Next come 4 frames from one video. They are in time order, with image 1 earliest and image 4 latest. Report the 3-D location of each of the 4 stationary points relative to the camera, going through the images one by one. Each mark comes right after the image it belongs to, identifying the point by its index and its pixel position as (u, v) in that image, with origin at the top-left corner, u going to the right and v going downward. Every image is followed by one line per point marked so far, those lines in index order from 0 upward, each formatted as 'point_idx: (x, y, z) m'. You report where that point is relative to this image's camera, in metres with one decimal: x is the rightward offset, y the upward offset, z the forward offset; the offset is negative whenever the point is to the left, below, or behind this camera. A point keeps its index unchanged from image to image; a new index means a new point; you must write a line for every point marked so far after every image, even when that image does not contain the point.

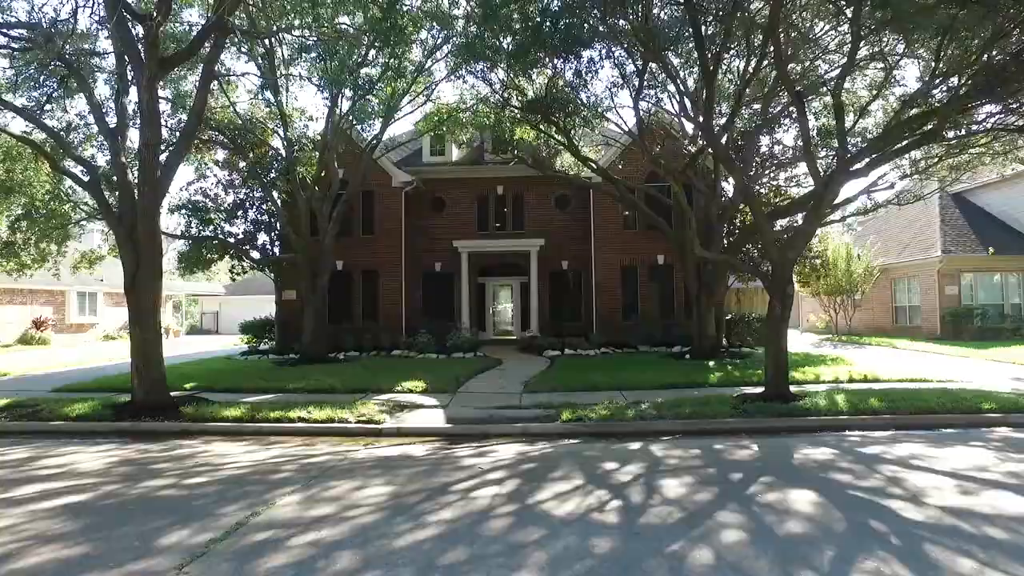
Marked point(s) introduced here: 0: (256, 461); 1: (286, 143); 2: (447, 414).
0: (-2.8, -1.9, +7.1) m
1: (-5.5, +3.6, +16.2) m
2: (-1.0, -2.0, +10.1) m
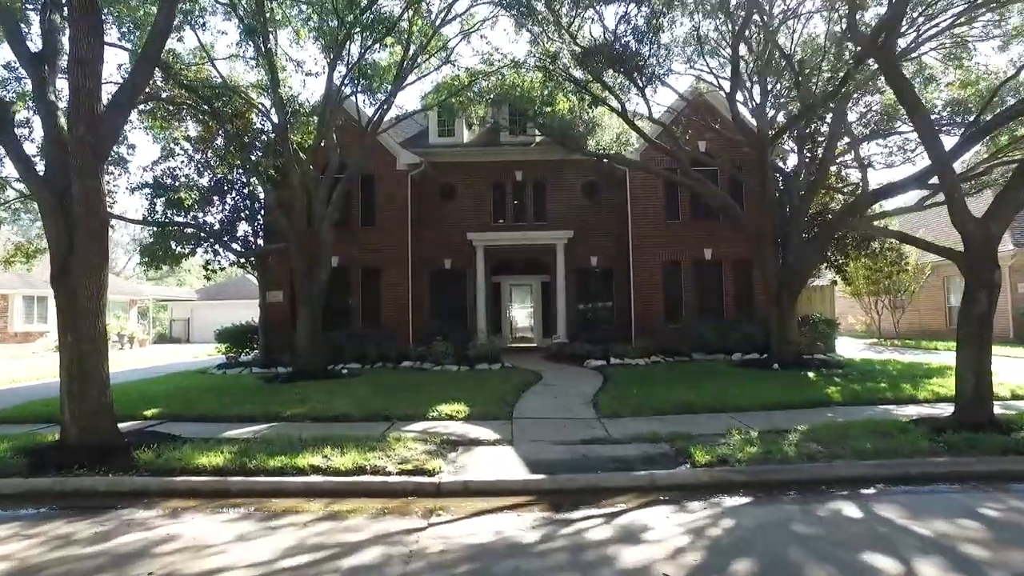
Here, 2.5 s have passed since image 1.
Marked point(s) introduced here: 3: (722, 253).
0: (-1.6, -1.7, +4.1) m
1: (-4.7, +3.7, +13.2) m
2: (+0.1, -1.8, +7.1) m
3: (+5.8, +1.0, +18.2) m
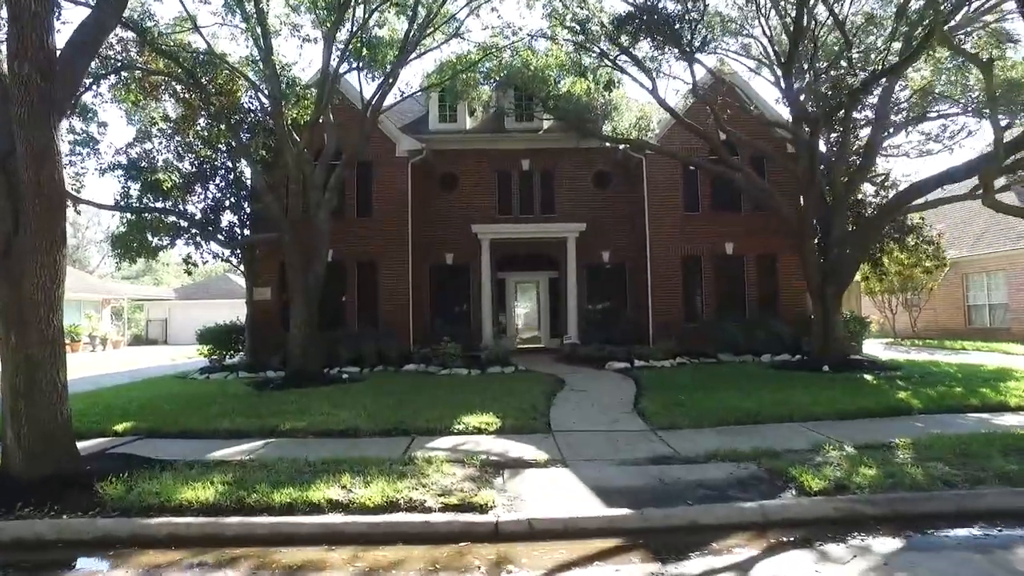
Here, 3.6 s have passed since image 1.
0: (-1.0, -1.6, +2.7) m
1: (-4.3, +3.8, +11.7) m
2: (+0.6, -1.7, +5.8) m
3: (+6.0, +1.1, +17.0) m
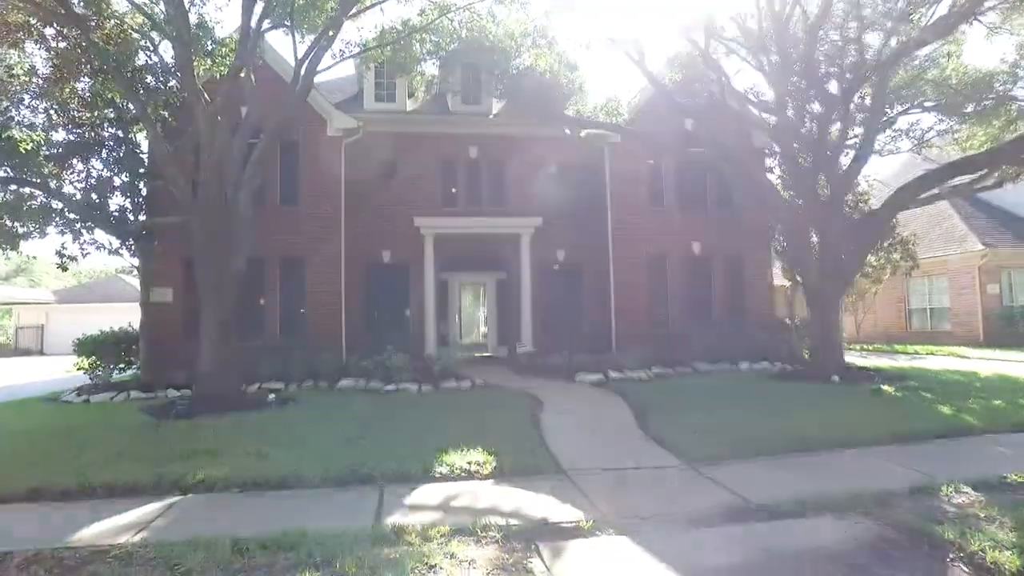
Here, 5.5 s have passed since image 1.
0: (-0.3, -1.5, +0.7) m
1: (-4.8, +3.8, +9.2) m
2: (+0.9, -1.6, +3.9) m
3: (+4.8, +1.0, +15.7) m
